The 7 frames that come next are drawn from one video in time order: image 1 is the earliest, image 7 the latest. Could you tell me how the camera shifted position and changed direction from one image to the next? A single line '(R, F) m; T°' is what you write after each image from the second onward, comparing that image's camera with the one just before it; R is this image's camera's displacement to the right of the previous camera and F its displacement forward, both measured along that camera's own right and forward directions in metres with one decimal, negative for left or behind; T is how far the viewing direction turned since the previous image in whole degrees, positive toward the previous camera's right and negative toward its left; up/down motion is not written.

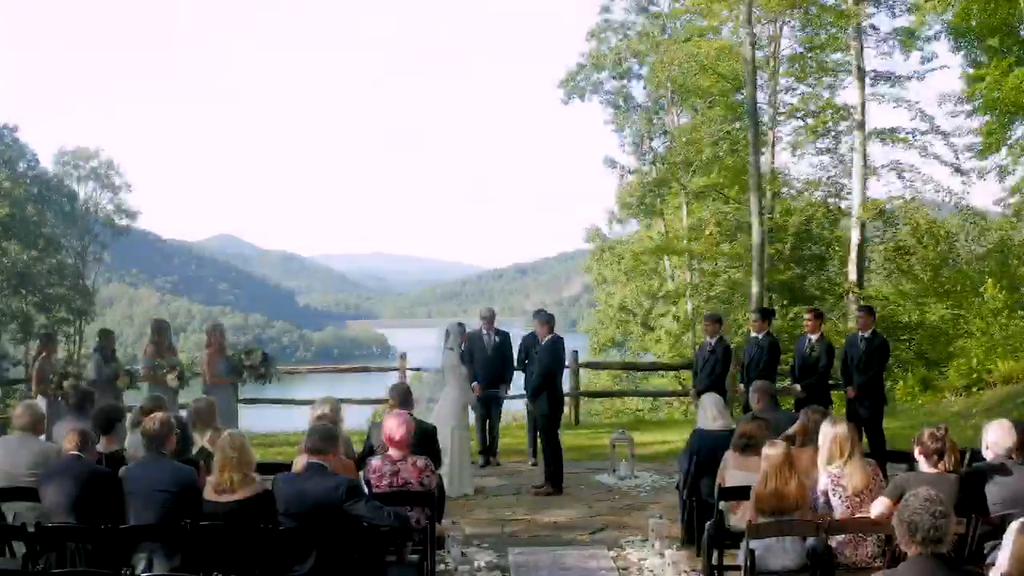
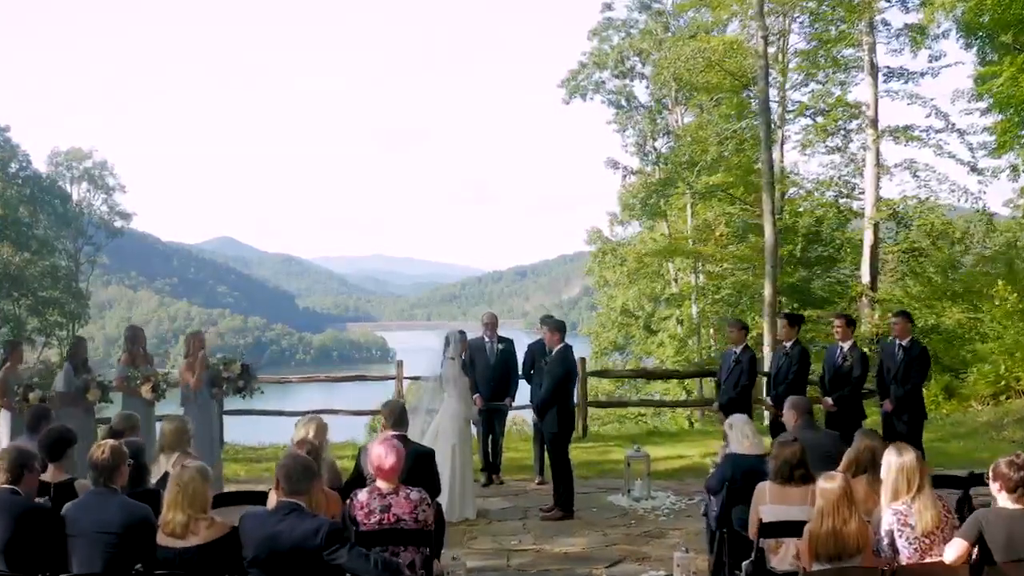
(0.0, +0.5) m; 0°
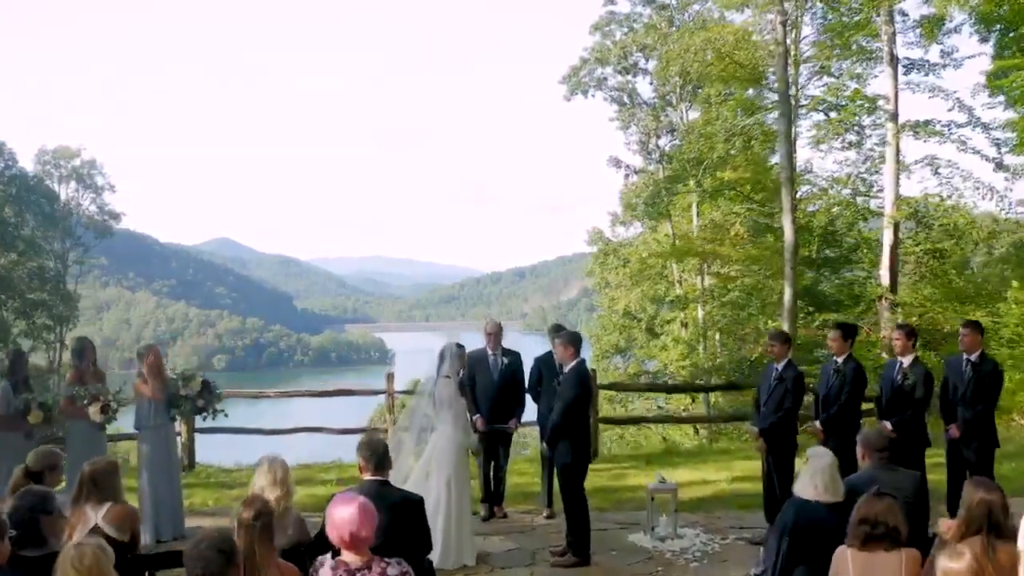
(0.0, +0.7) m; 0°
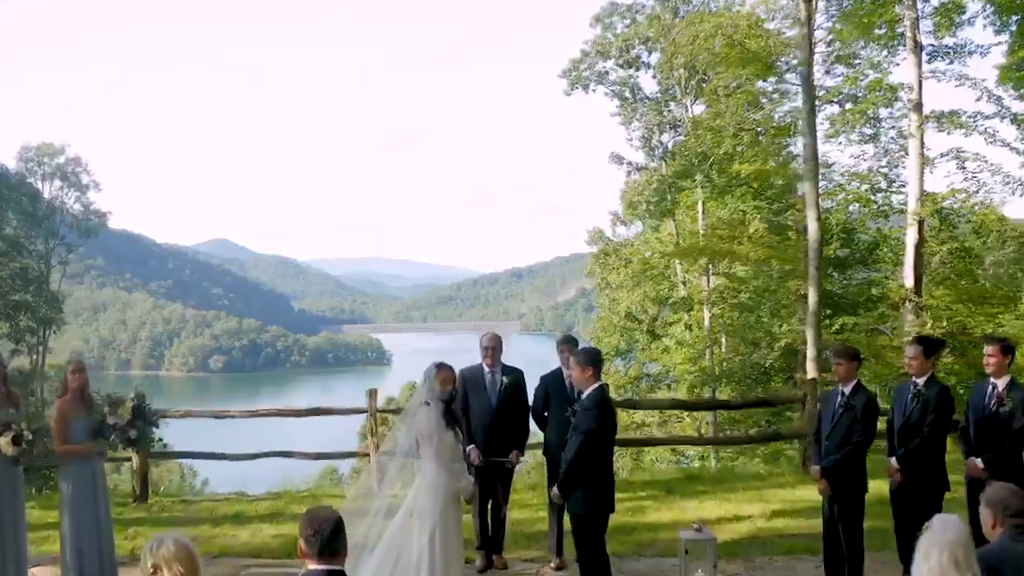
(0.0, +0.8) m; 0°
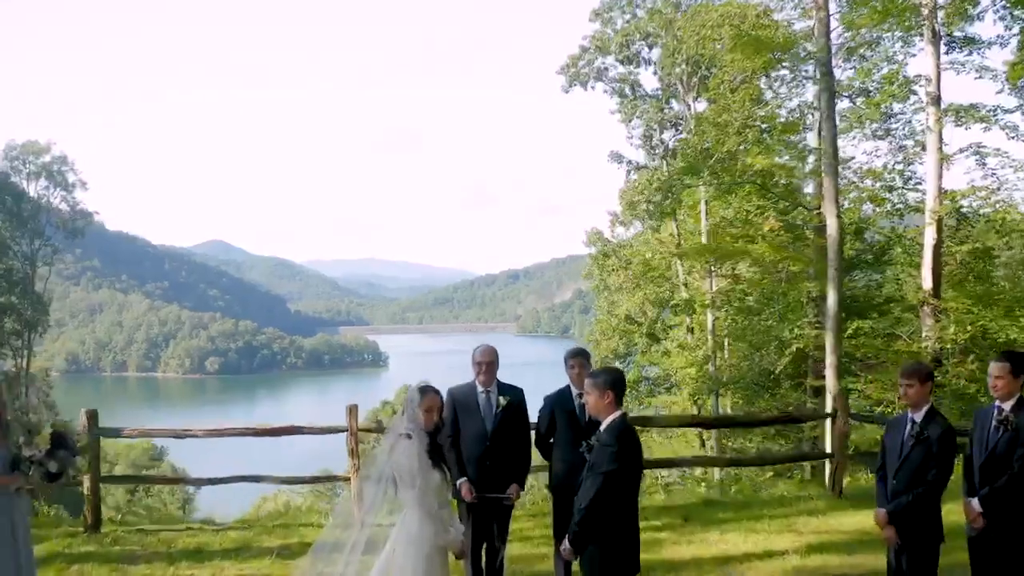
(0.0, +0.6) m; 0°
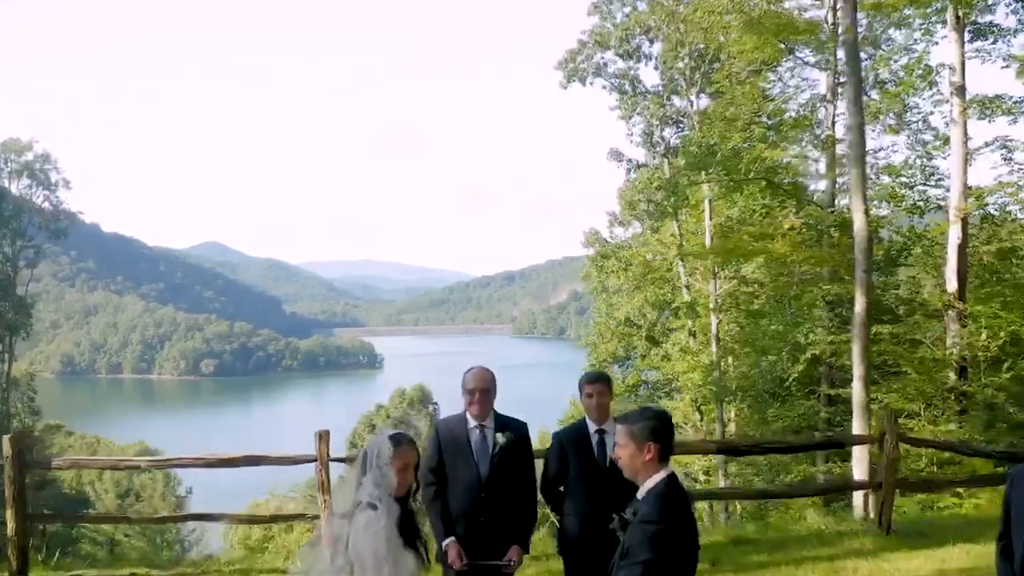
(0.0, +0.7) m; 0°
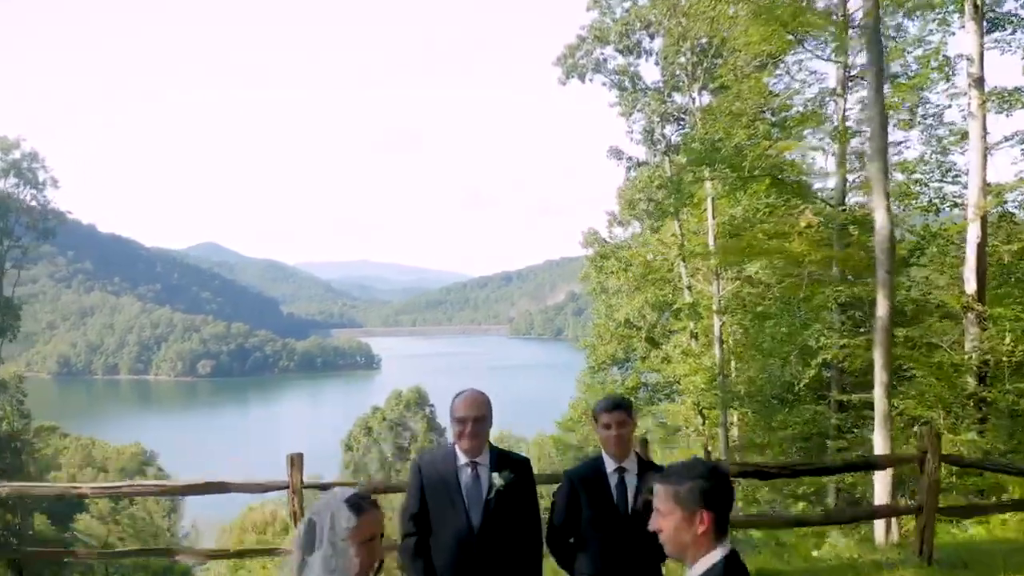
(0.0, +0.5) m; 0°
